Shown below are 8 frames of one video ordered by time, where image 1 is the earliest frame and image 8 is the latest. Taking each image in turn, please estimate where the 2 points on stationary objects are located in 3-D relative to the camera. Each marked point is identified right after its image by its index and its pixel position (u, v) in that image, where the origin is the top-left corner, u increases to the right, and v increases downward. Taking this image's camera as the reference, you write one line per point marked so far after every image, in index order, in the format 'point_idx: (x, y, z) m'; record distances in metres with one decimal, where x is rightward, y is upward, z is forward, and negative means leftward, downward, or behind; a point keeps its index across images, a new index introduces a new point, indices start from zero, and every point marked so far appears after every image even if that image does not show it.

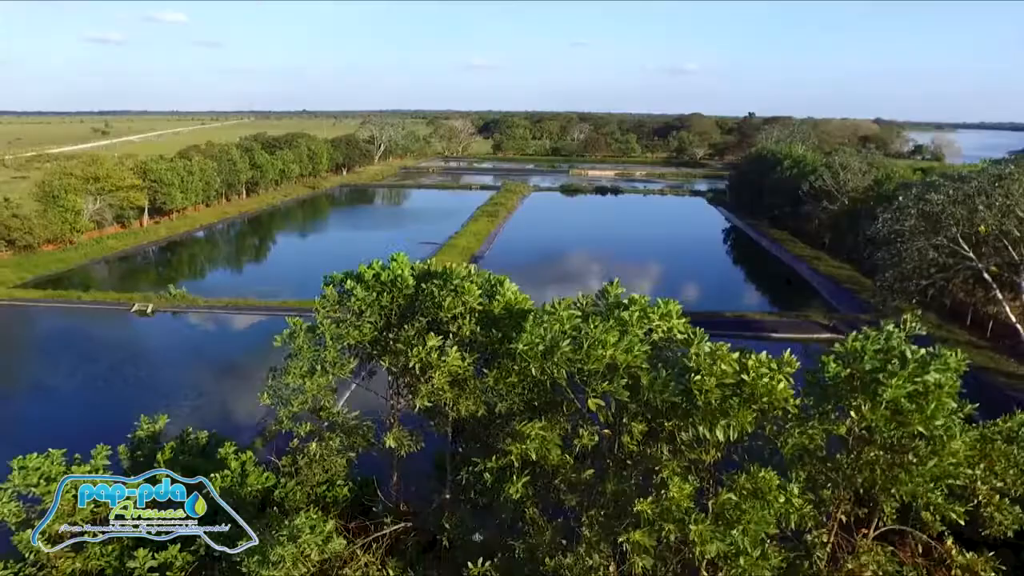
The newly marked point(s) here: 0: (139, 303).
0: (-9.3, -0.4, +16.7) m
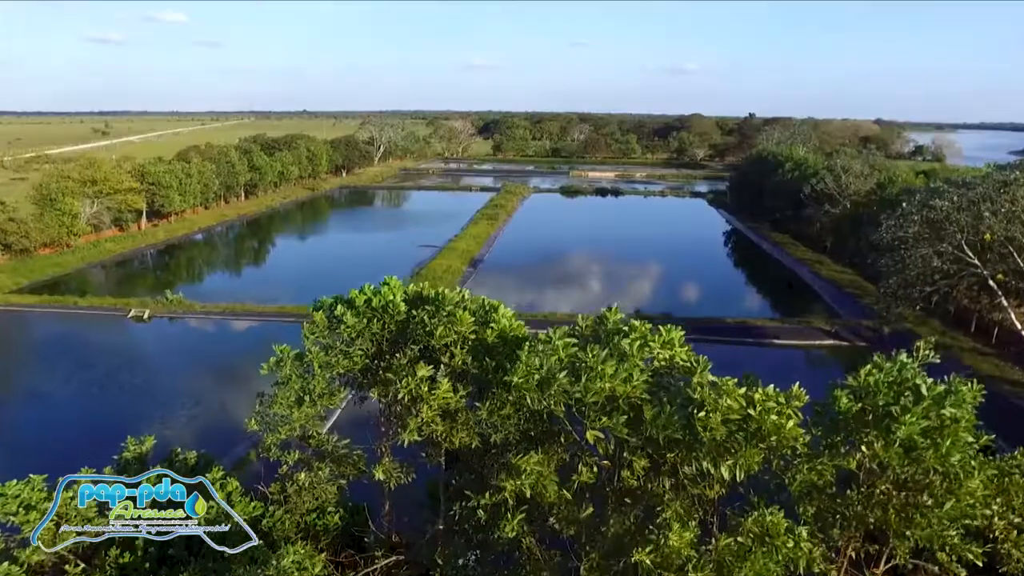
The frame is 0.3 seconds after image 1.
0: (-9.3, -0.5, +16.5) m
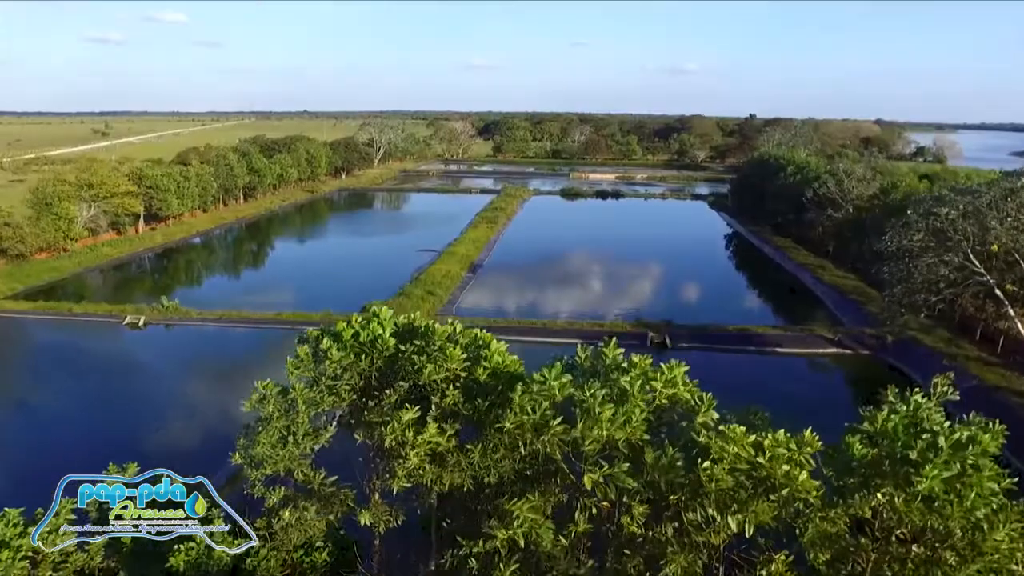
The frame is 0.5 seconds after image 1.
0: (-9.3, -0.7, +16.4) m
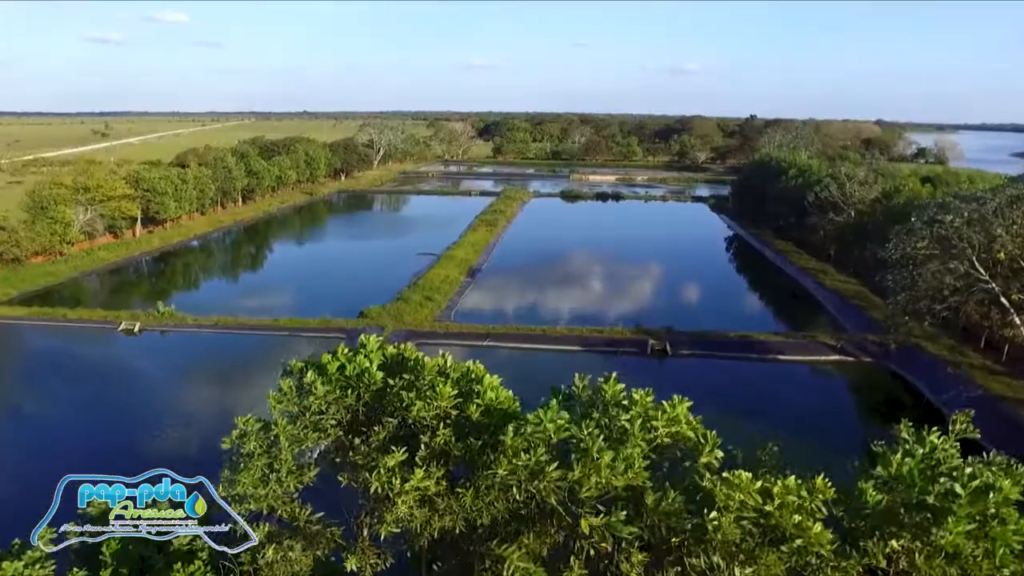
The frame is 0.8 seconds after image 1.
0: (-9.3, -0.8, +16.2) m
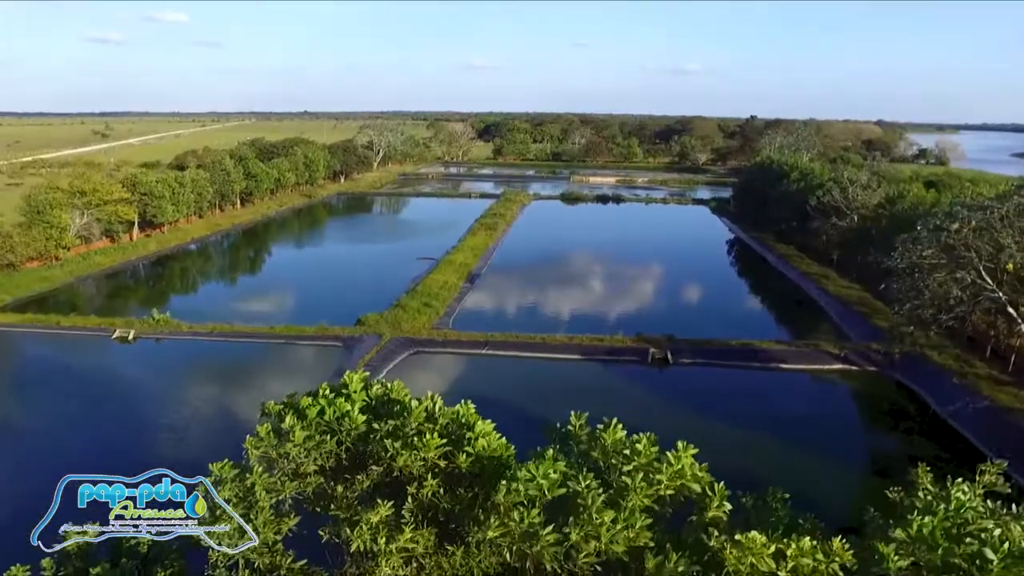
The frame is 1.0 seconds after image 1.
0: (-9.4, -1.0, +16.0) m
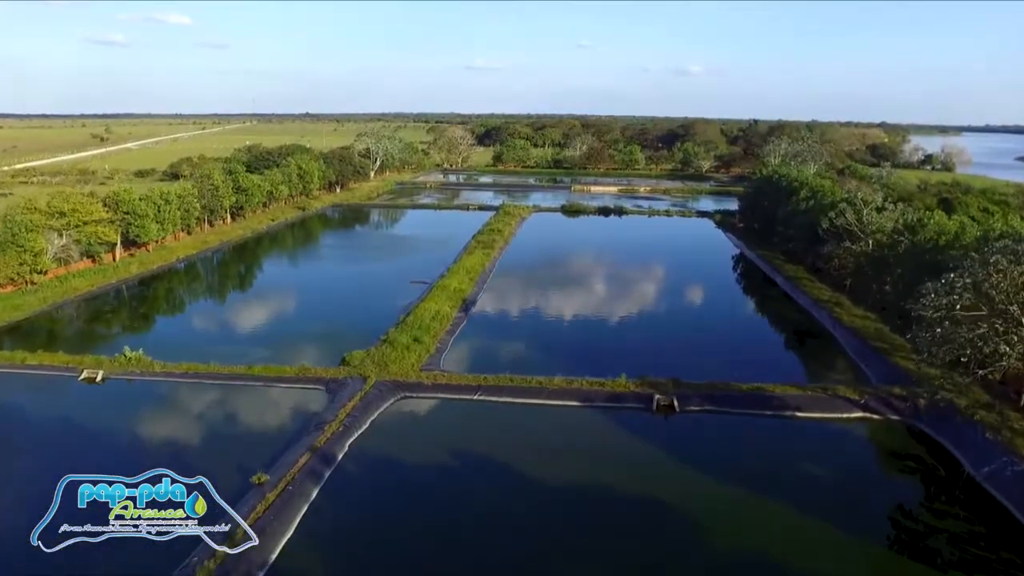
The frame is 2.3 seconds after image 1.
0: (-9.5, -1.8, +15.0) m
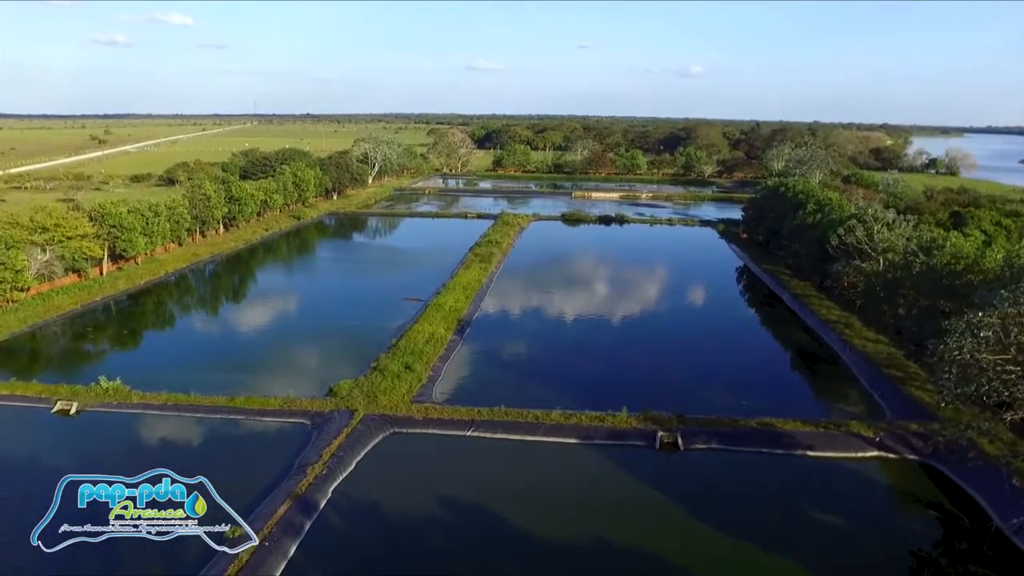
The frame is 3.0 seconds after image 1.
0: (-9.6, -2.3, +14.3) m
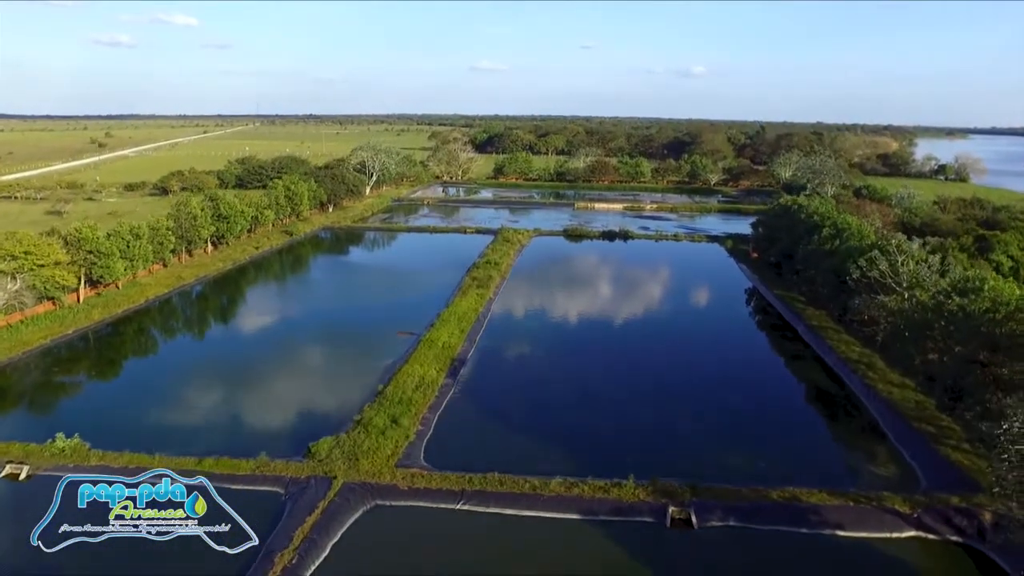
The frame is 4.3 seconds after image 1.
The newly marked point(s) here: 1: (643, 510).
0: (-9.6, -3.3, +13.1) m
1: (+2.2, -3.7, +11.3) m
